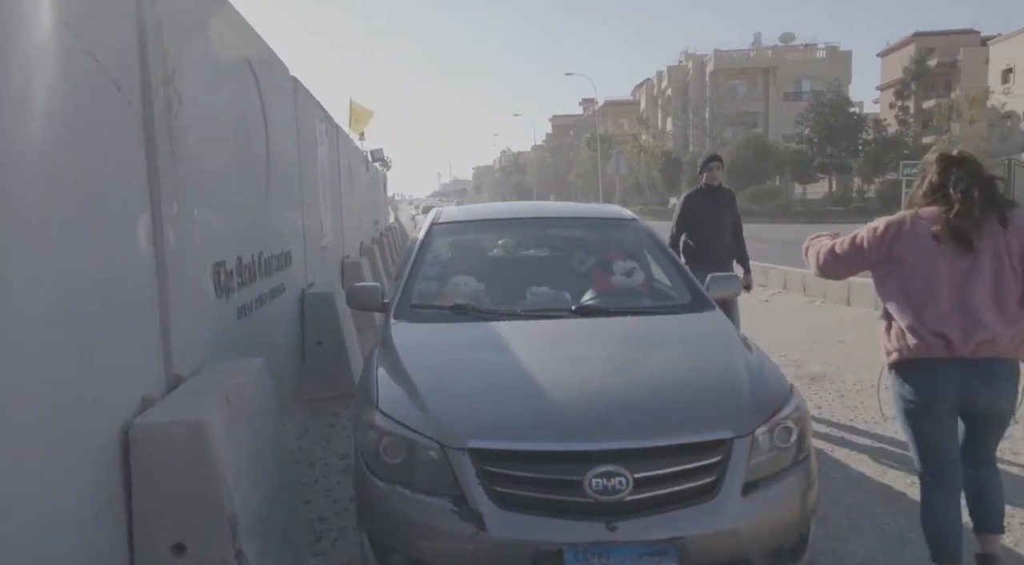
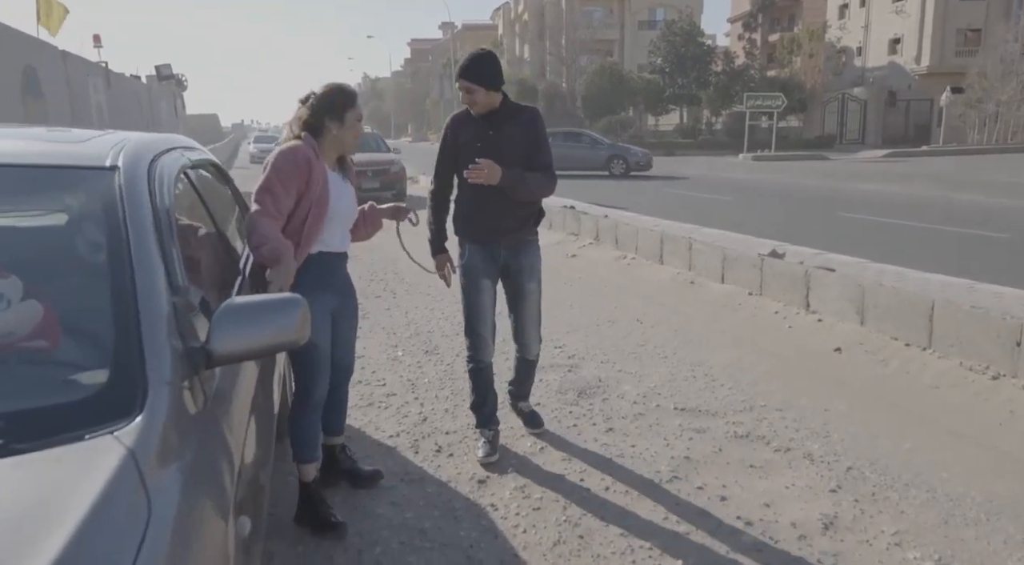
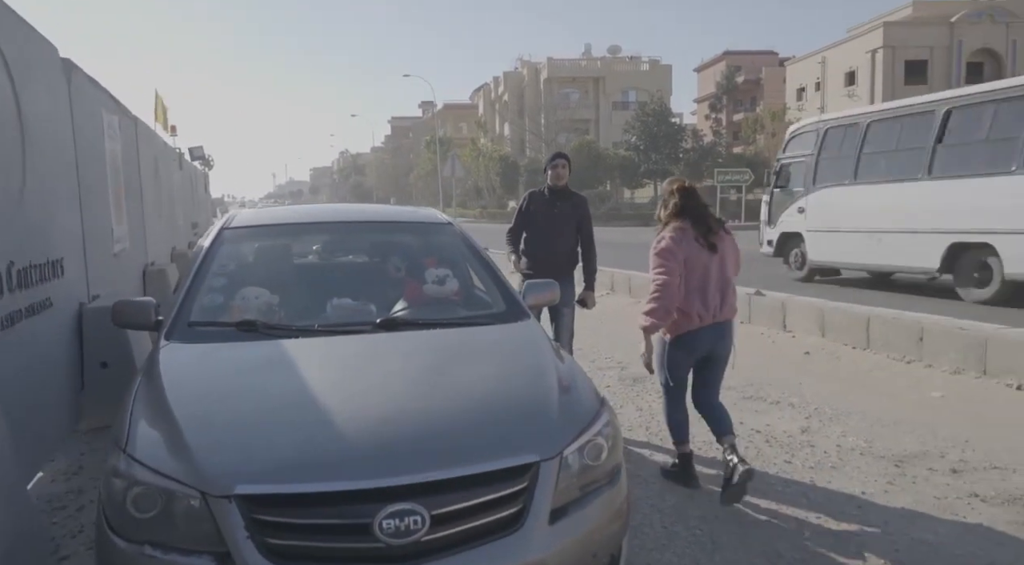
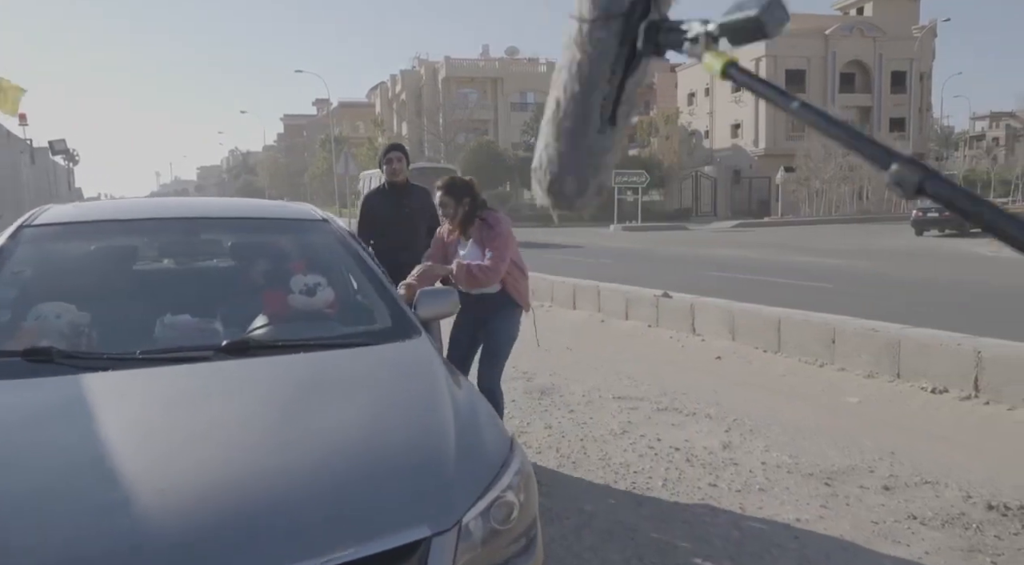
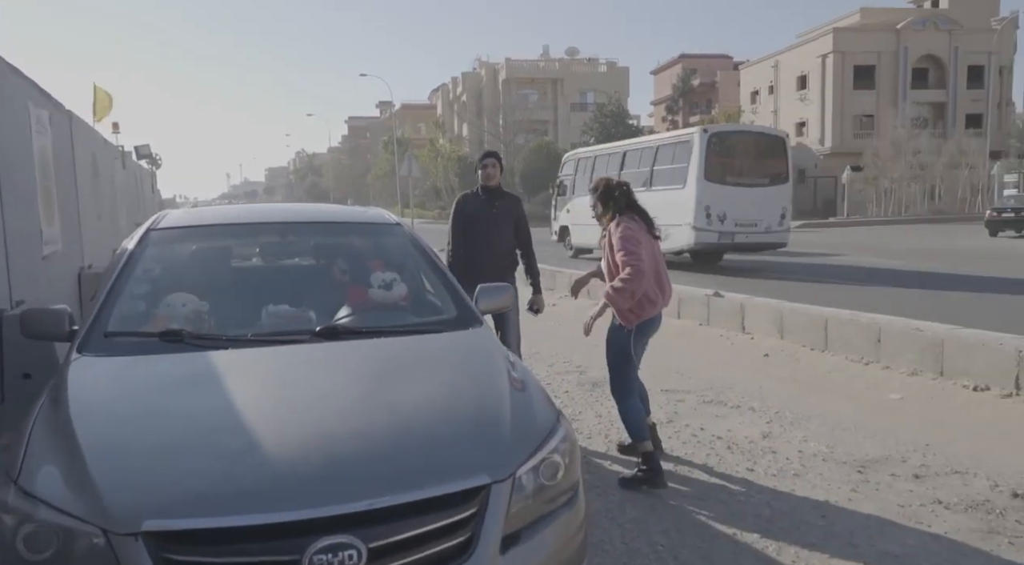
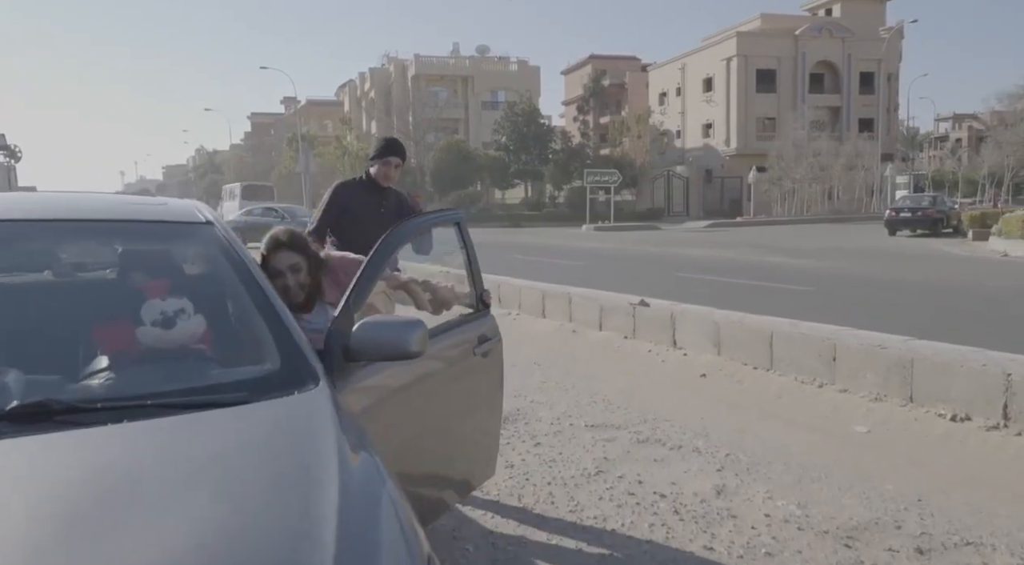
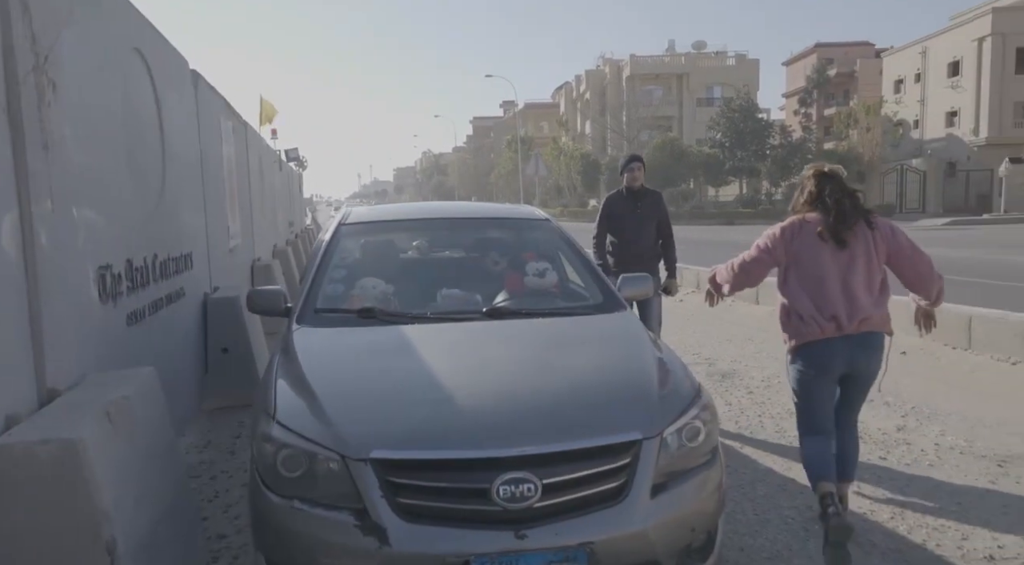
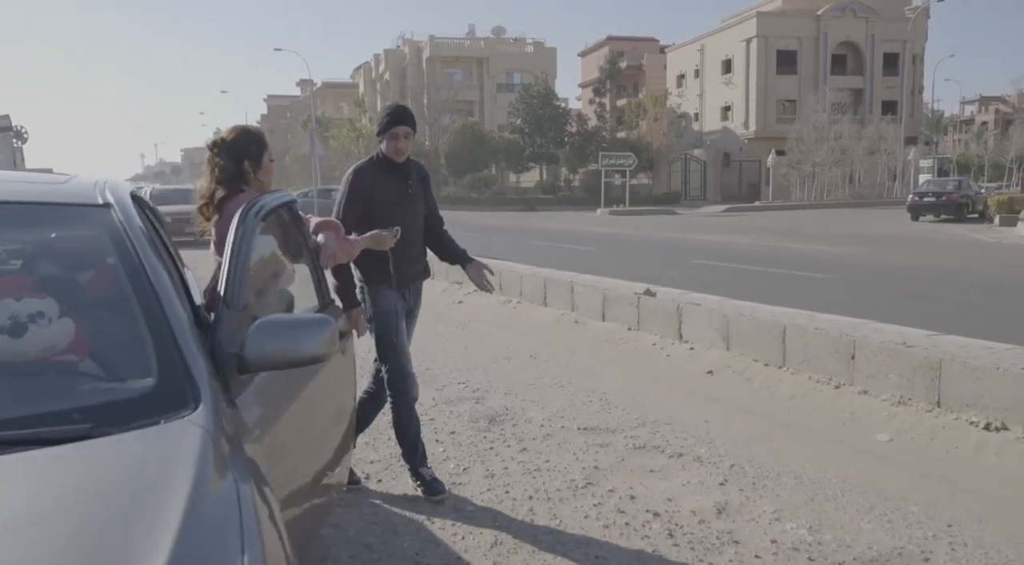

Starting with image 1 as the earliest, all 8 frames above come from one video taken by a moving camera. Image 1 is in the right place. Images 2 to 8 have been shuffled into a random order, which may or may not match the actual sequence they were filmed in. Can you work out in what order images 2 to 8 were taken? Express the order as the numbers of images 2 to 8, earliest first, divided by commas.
7, 3, 5, 4, 6, 8, 2
